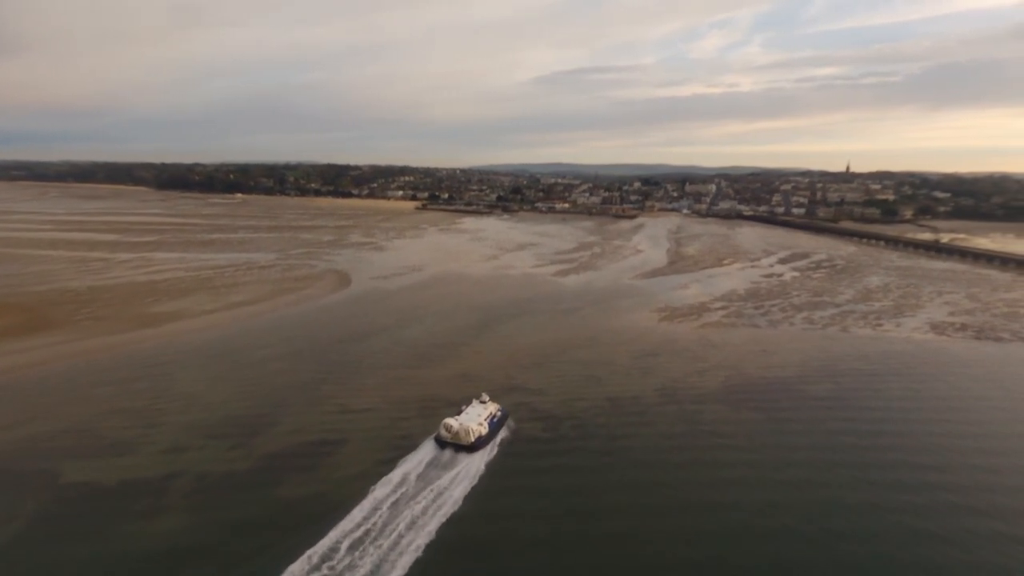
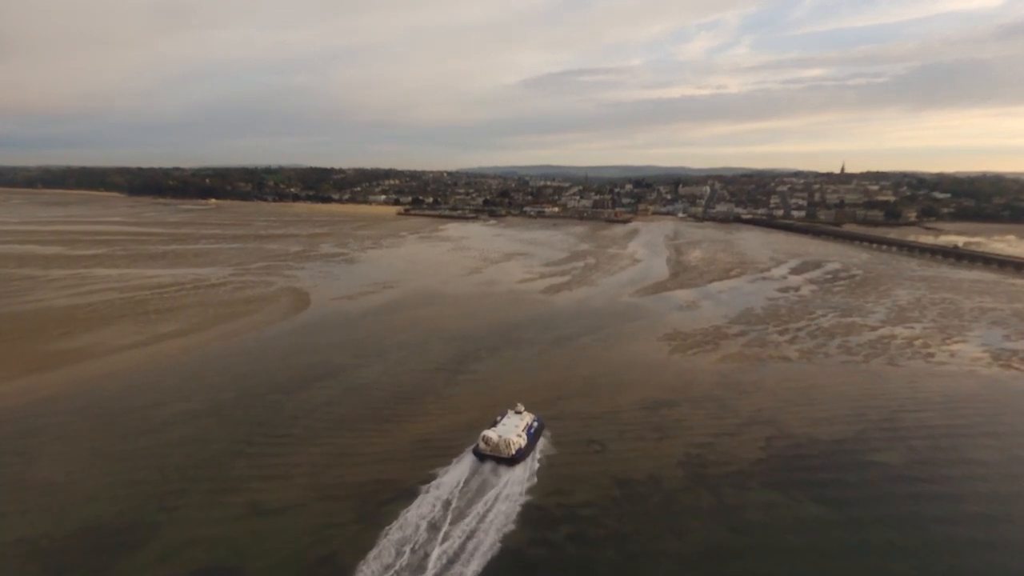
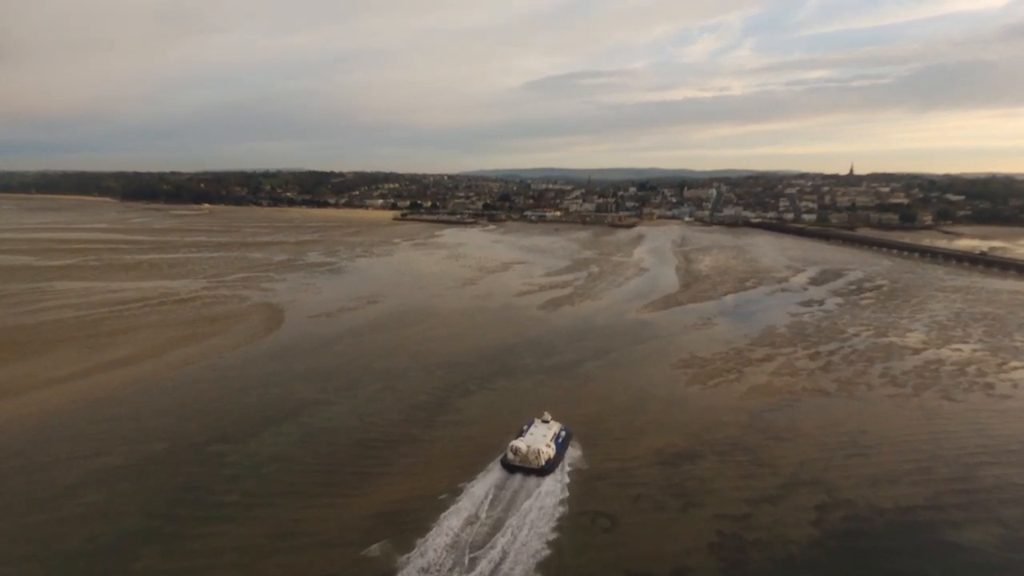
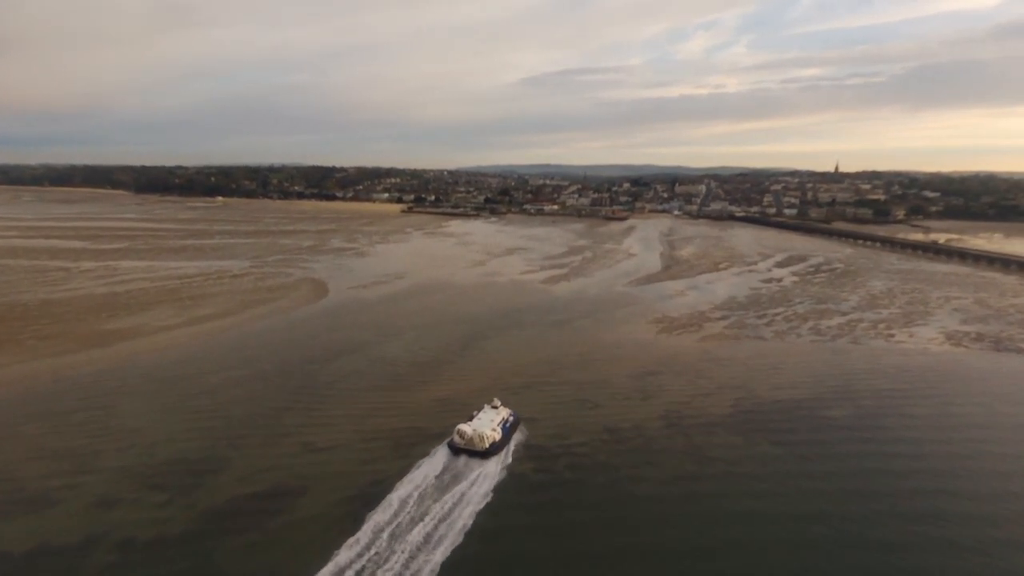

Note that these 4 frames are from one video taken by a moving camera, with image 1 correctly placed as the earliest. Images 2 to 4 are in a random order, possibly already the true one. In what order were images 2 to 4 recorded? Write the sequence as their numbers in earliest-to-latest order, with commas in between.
4, 2, 3
